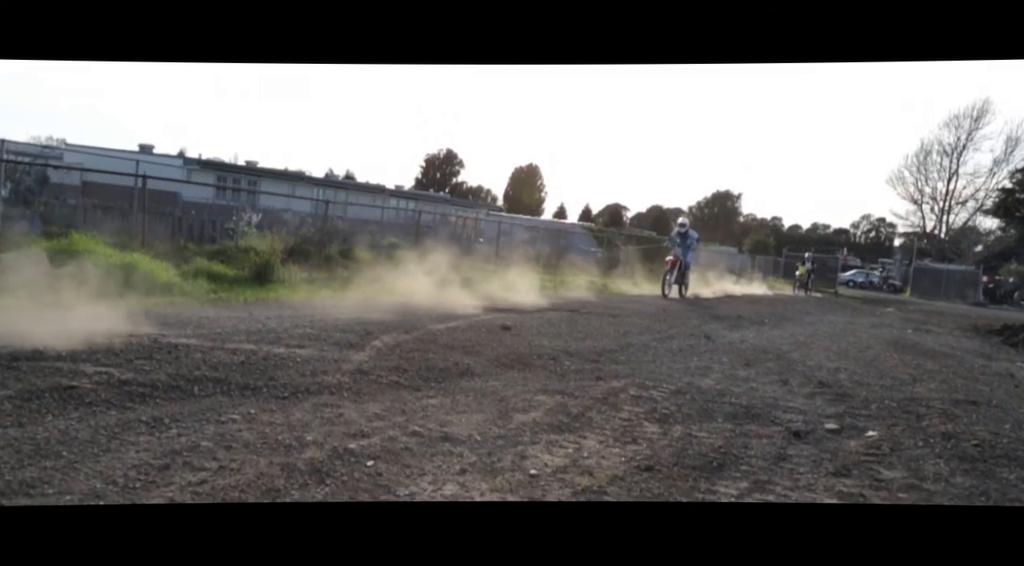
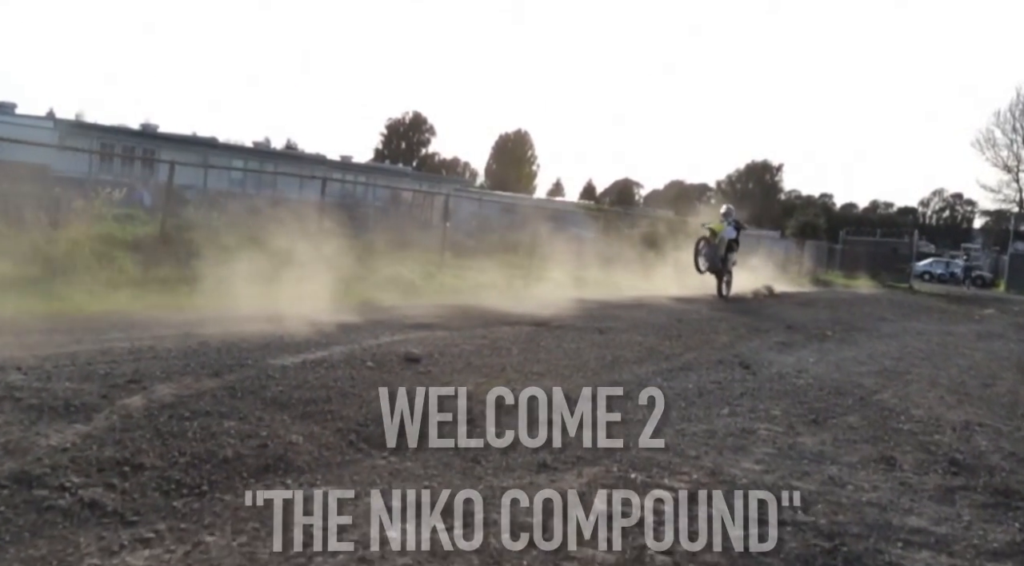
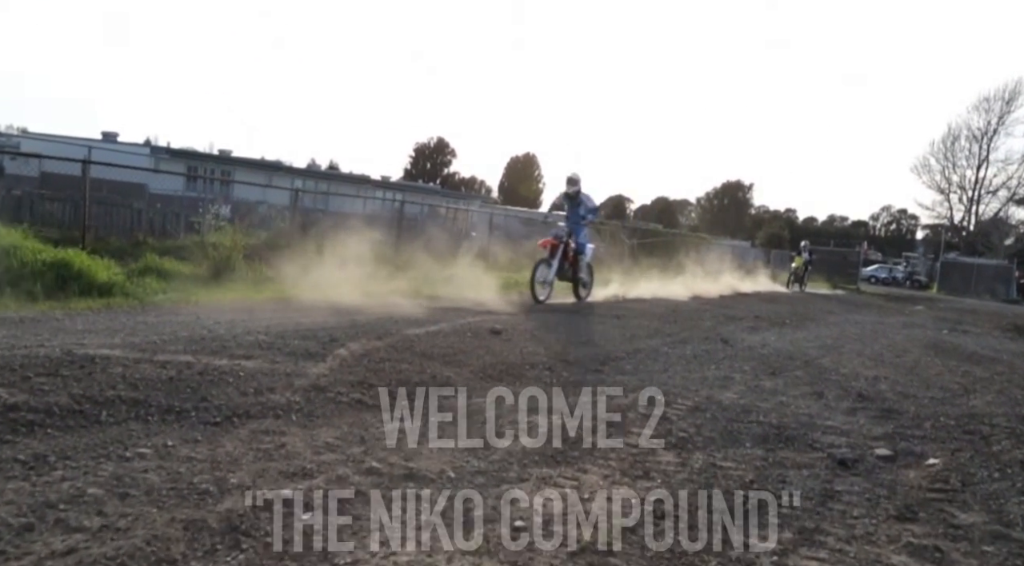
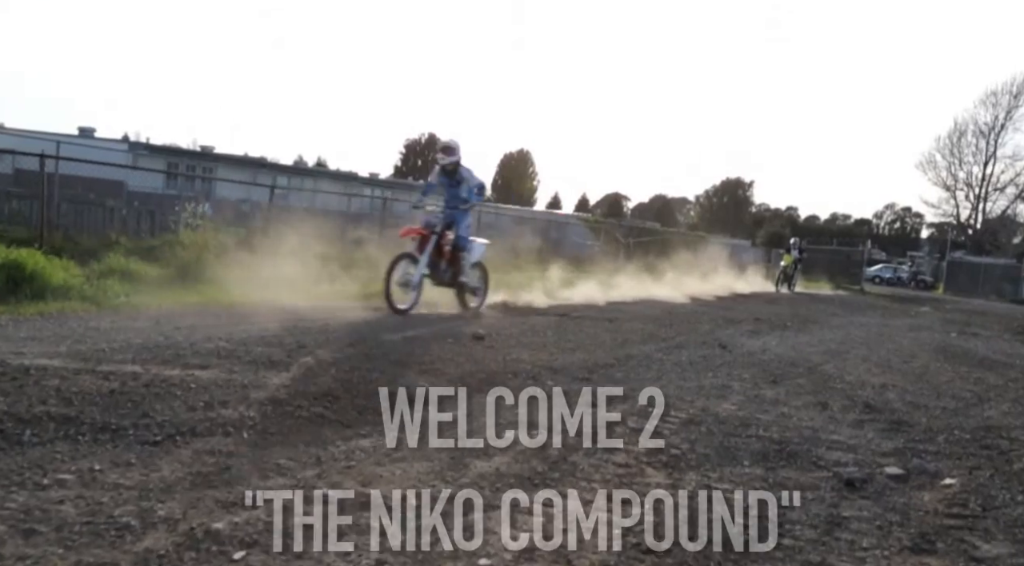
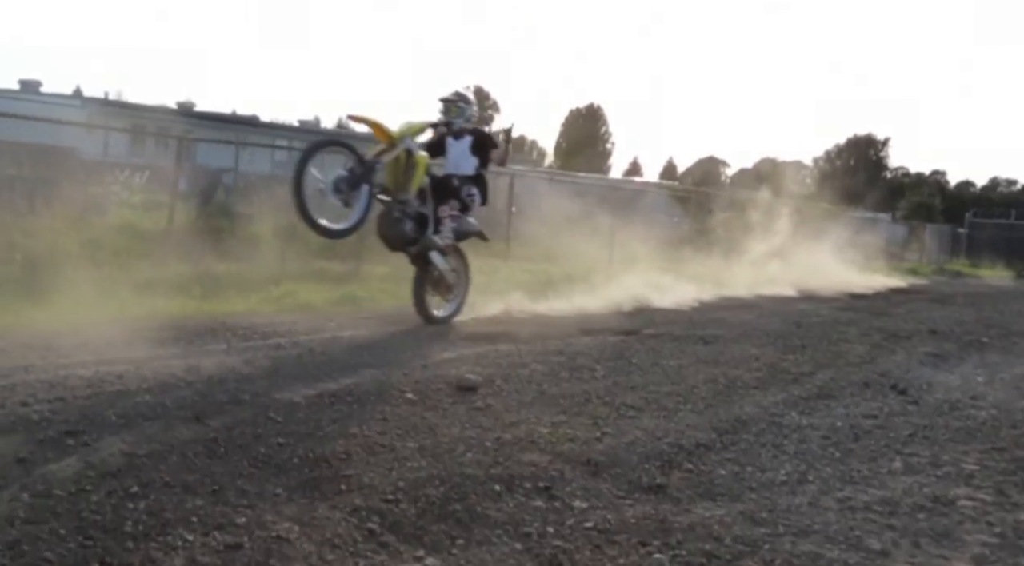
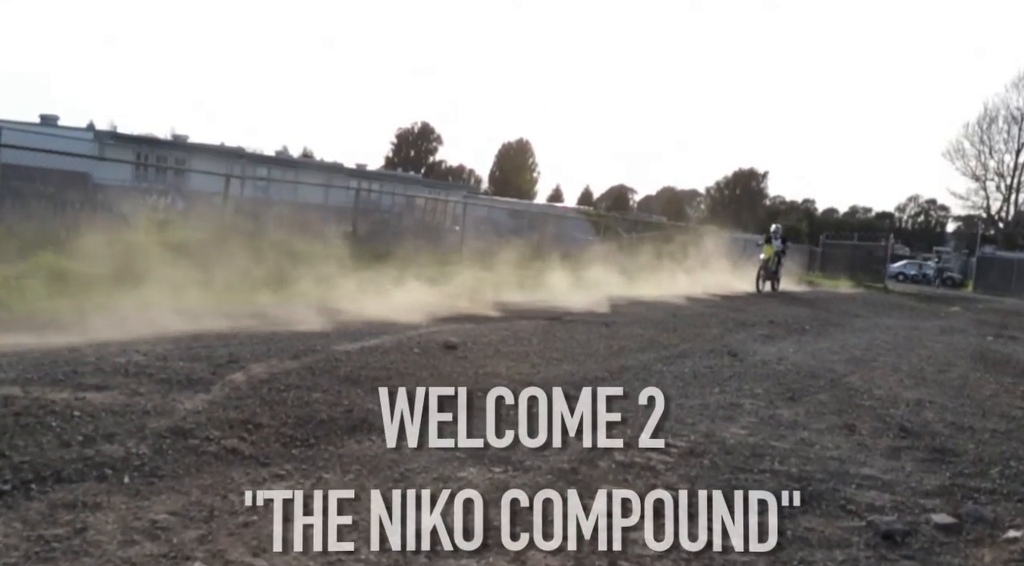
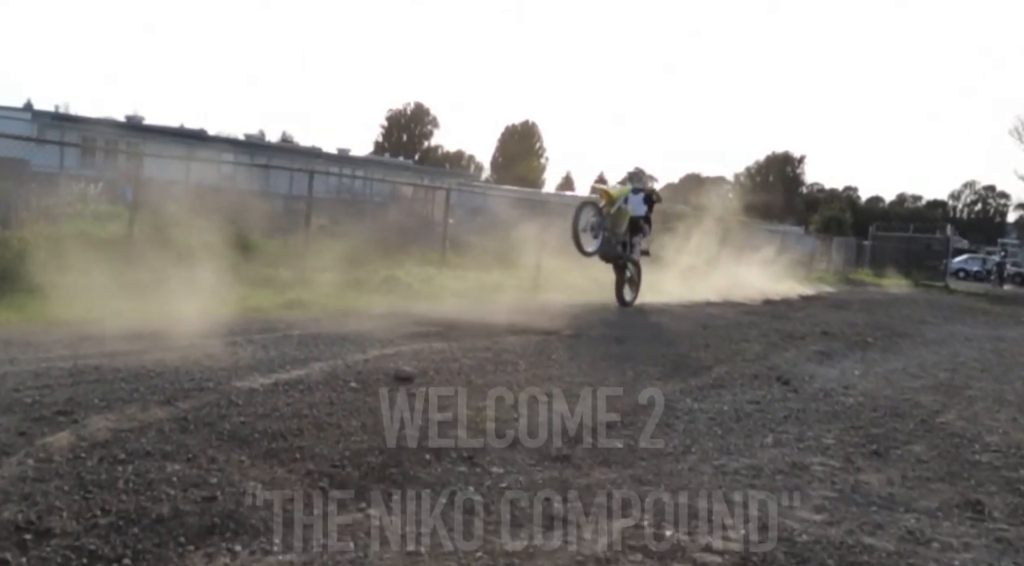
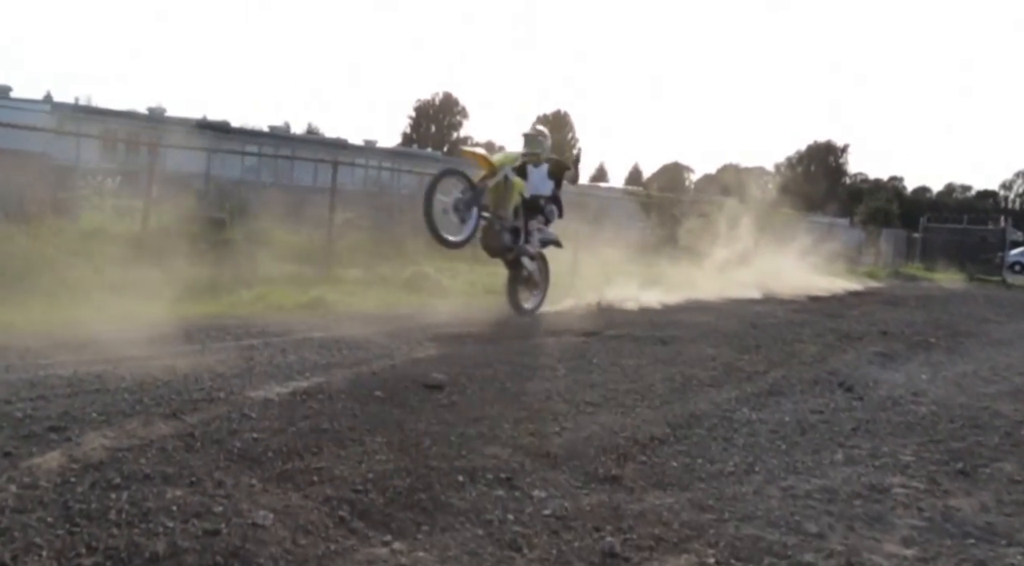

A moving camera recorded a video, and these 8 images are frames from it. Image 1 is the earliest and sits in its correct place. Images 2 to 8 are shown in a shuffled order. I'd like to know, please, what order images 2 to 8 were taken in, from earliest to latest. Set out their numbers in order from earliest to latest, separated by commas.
3, 4, 6, 2, 7, 8, 5
